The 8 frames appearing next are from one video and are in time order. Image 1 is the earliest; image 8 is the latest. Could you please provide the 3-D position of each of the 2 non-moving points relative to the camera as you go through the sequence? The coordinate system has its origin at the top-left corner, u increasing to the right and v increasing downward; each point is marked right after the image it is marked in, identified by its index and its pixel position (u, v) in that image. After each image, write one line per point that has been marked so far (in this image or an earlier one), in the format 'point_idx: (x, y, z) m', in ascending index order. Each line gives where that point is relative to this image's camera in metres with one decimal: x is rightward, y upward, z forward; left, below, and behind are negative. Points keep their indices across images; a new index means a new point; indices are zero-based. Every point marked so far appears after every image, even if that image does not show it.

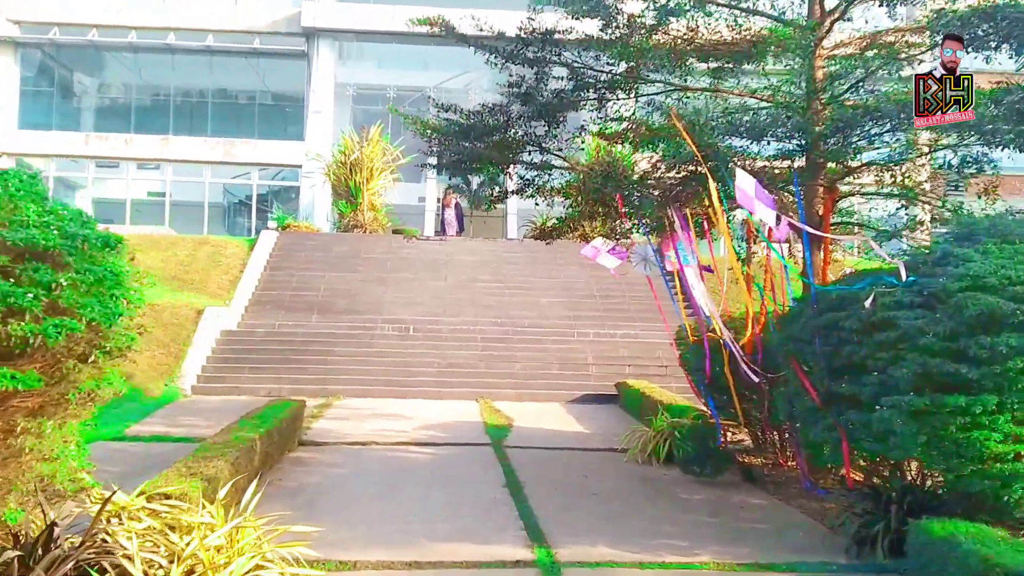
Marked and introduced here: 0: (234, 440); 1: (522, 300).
0: (-1.8, -0.9, +6.1) m
1: (+0.2, -0.2, +15.4) m
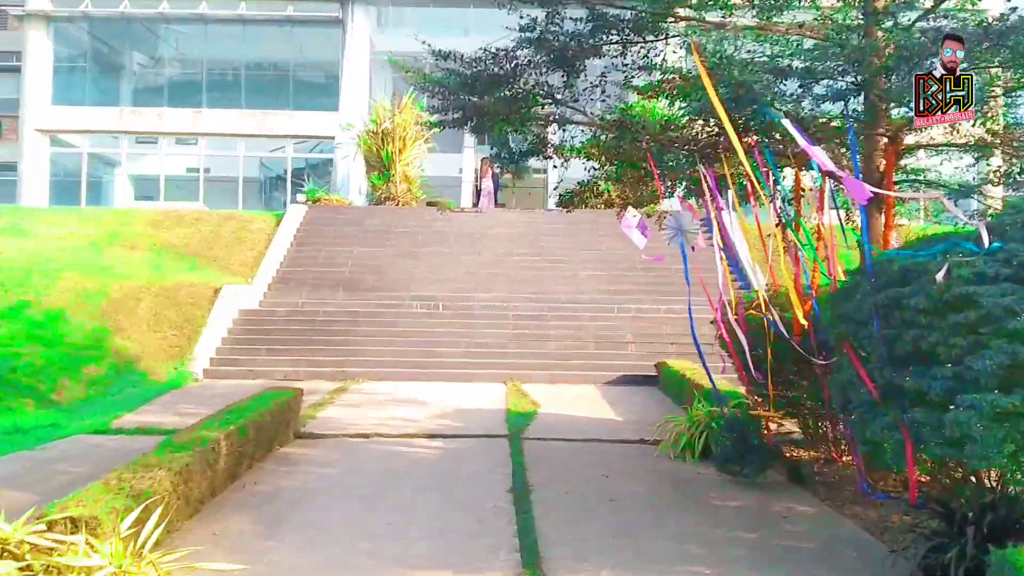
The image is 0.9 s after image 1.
0: (-1.7, -0.8, +5.3) m
1: (+0.7, +0.2, +14.5) m
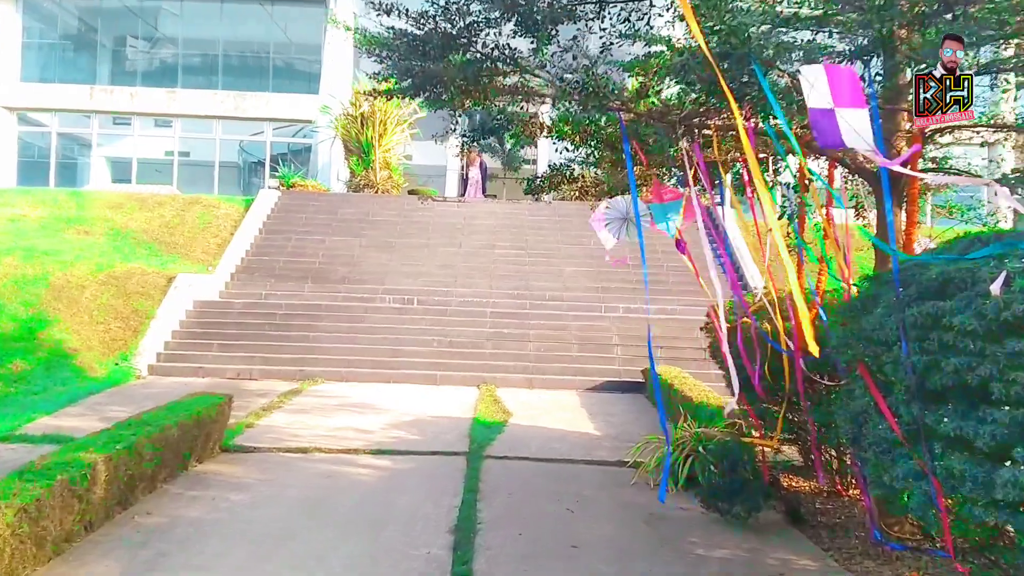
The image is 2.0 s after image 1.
0: (-2.0, -0.8, +4.4) m
1: (+0.4, +0.3, +13.6) m
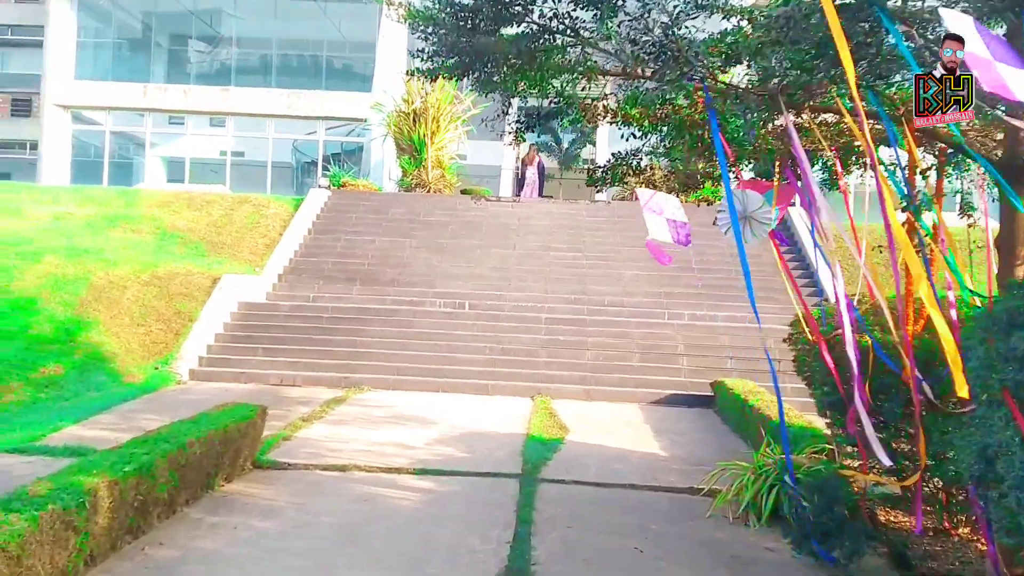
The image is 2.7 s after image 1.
0: (-1.8, -0.8, +3.9) m
1: (+1.2, +0.2, +12.9) m
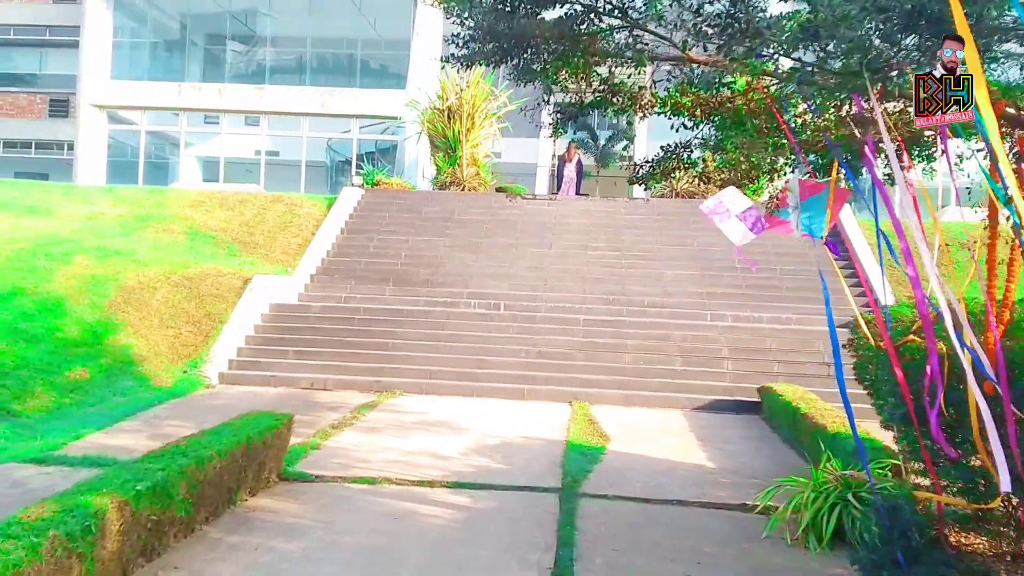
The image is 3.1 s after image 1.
0: (-1.6, -0.8, +3.6) m
1: (+1.7, +0.2, +12.5) m
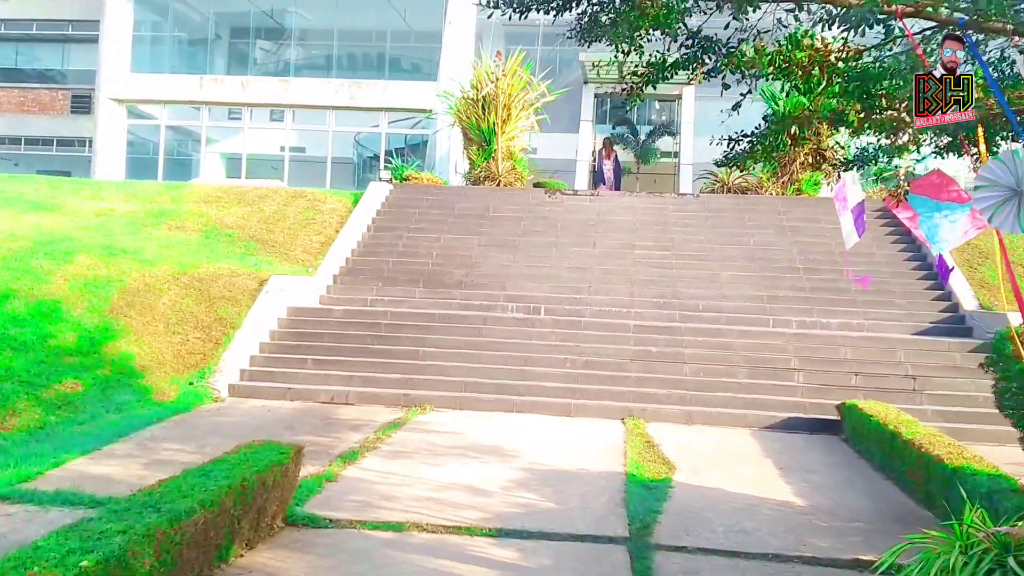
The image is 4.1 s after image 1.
0: (-1.4, -0.8, +2.6) m
1: (+2.2, +0.2, +11.4) m
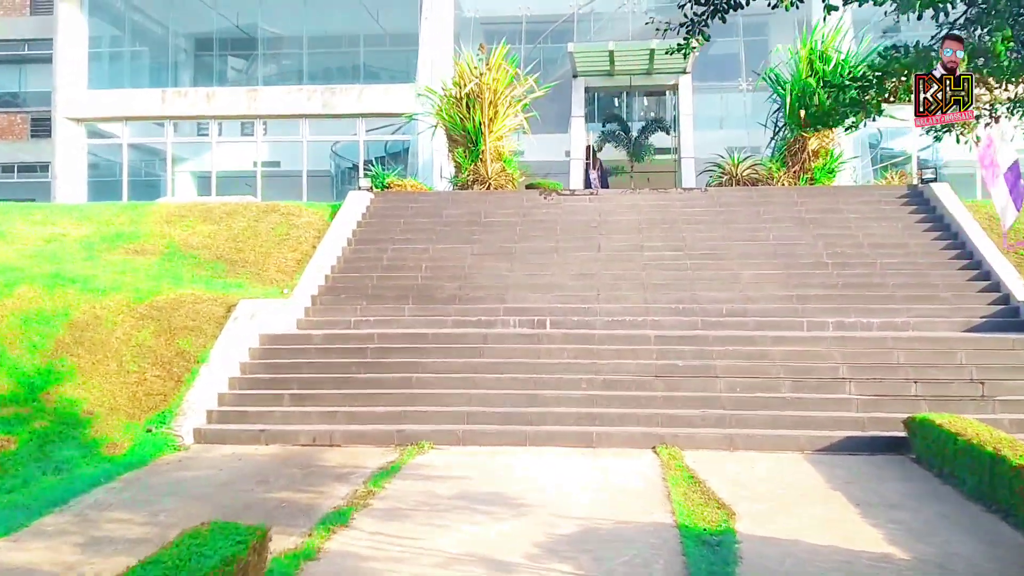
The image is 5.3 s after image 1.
0: (-1.3, -0.9, +1.4) m
1: (+2.1, +0.1, +10.3) m
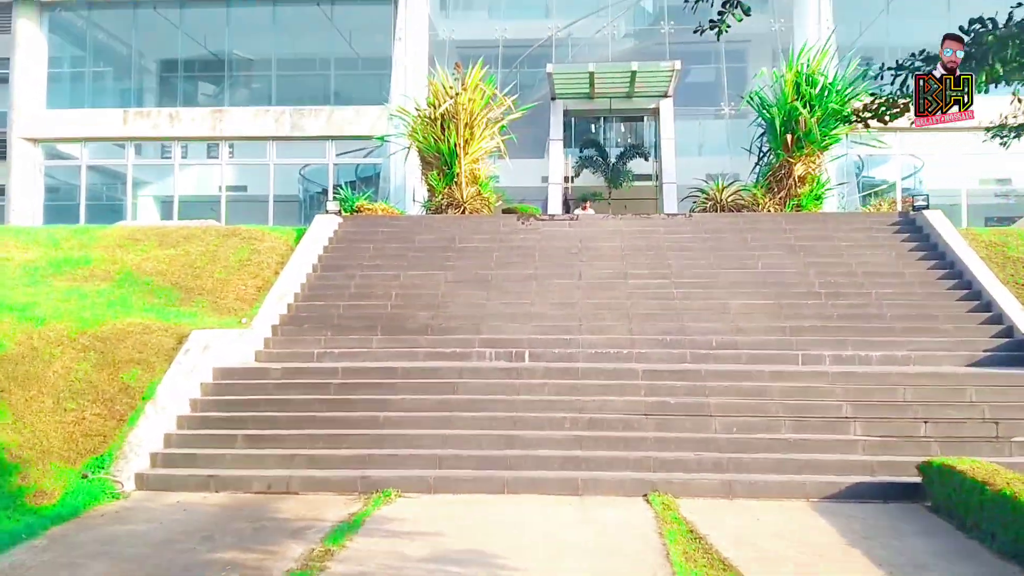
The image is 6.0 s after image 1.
0: (-1.2, -1.0, +0.7) m
1: (+1.9, -0.2, +9.7) m
